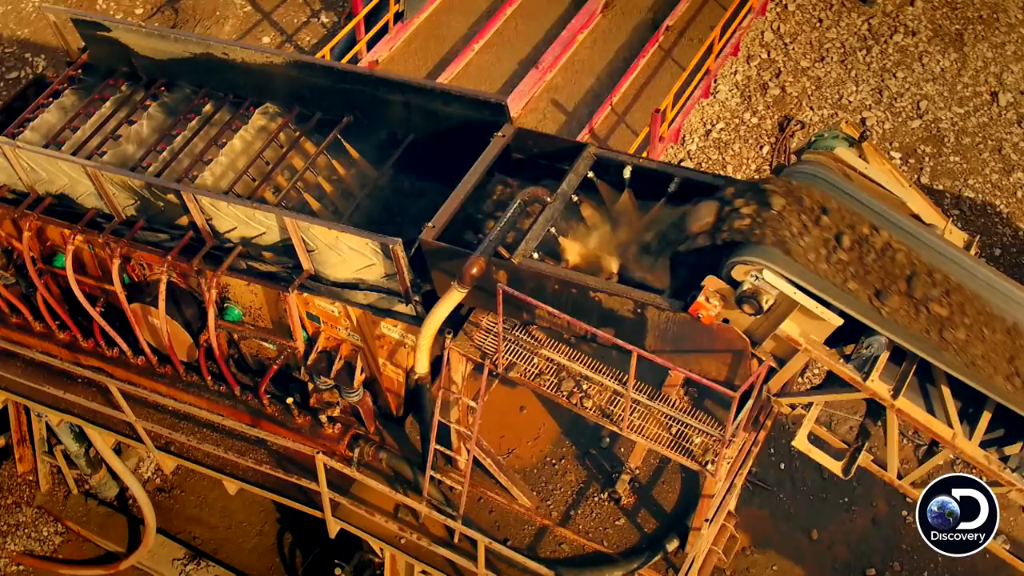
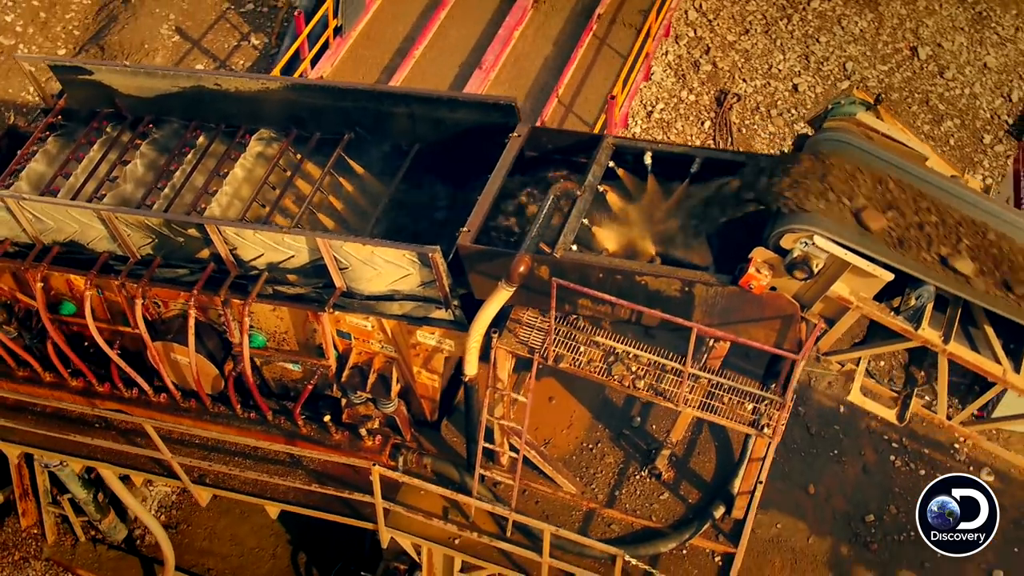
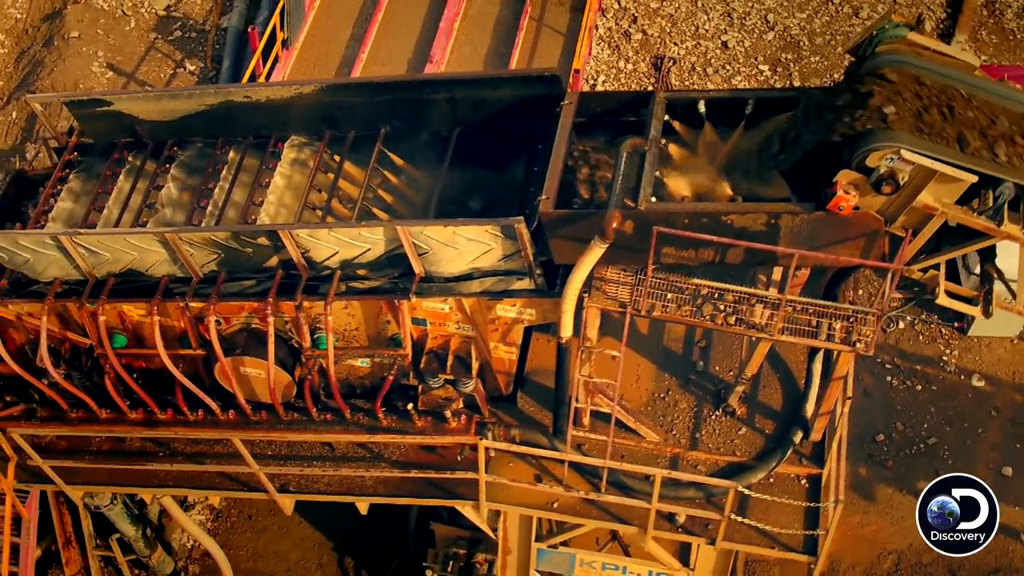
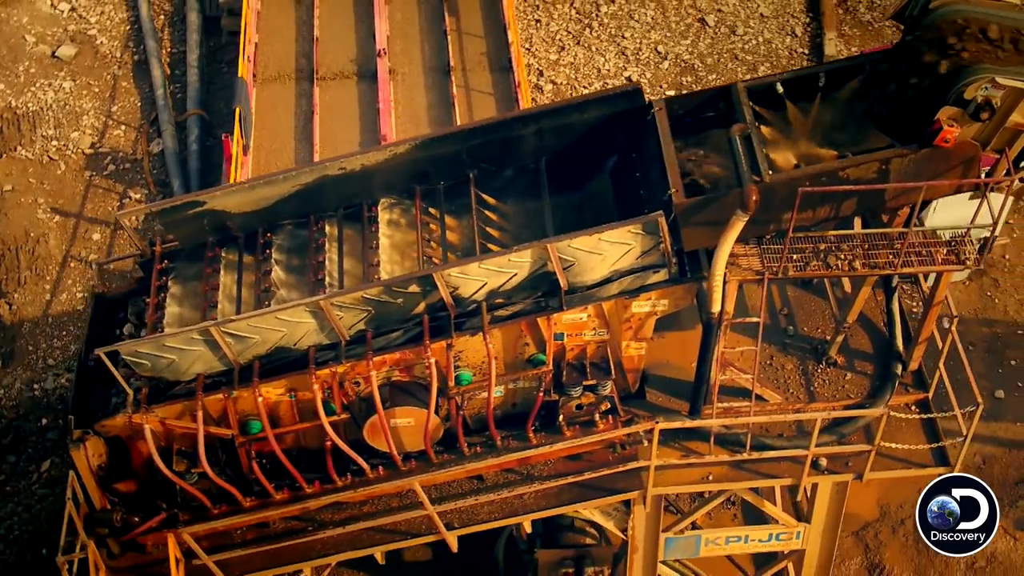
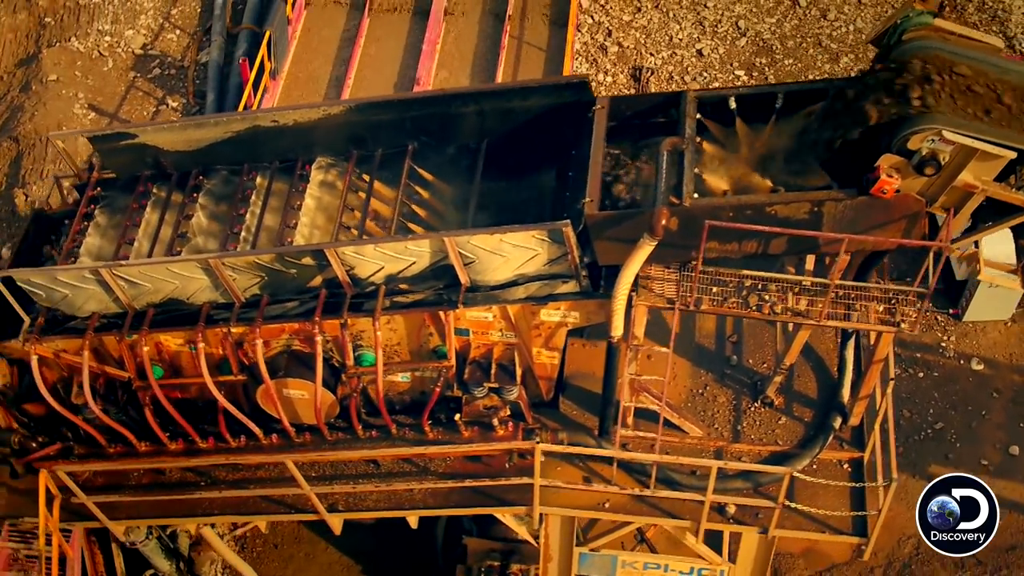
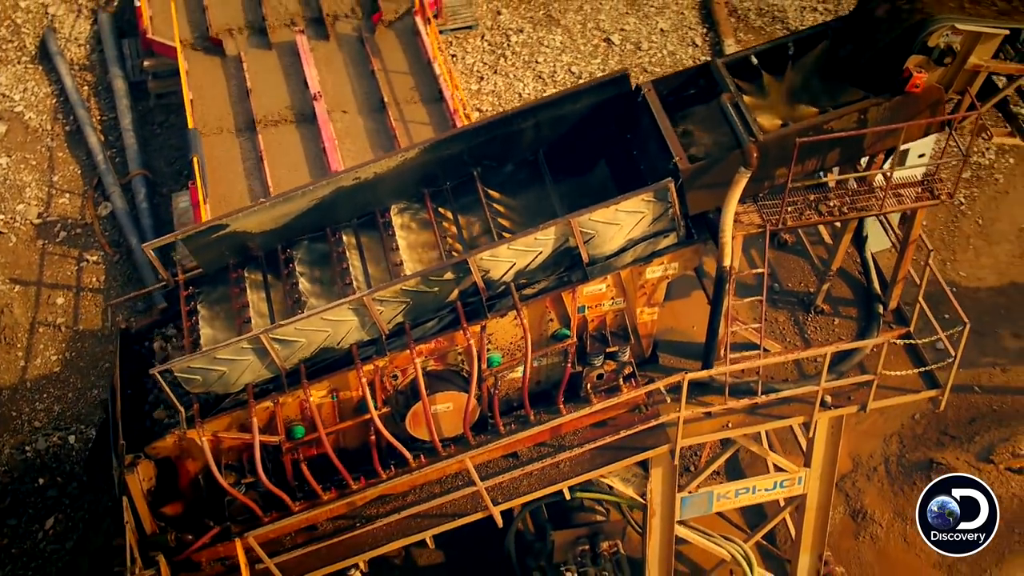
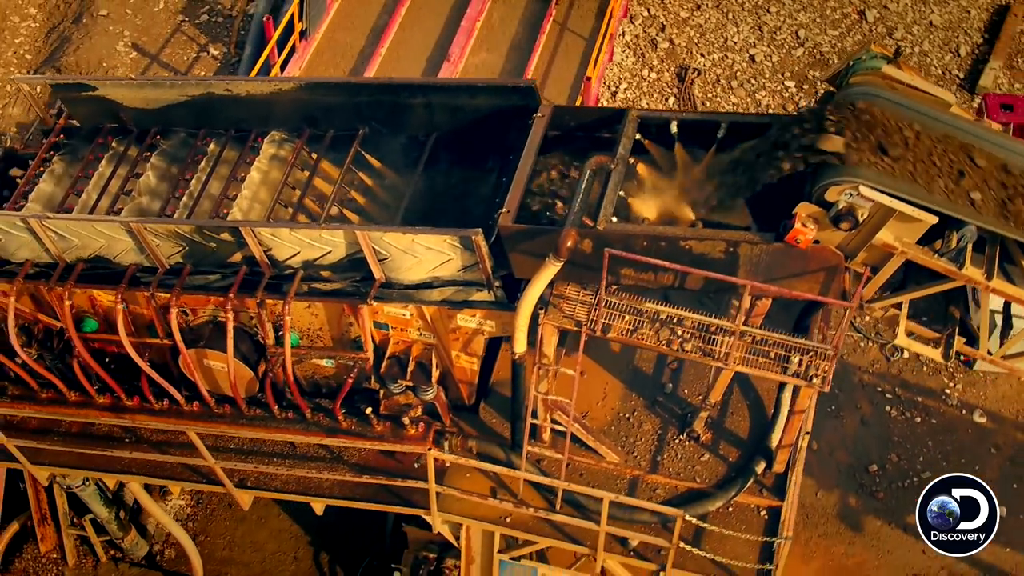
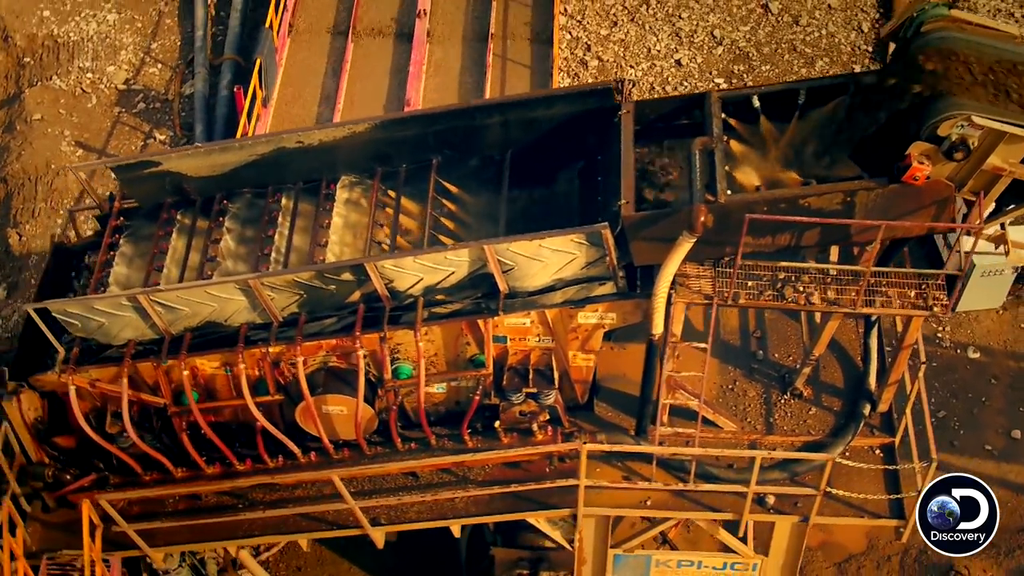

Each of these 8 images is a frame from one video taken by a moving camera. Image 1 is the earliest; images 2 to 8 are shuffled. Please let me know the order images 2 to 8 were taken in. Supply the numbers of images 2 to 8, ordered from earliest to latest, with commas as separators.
2, 7, 3, 5, 8, 4, 6
